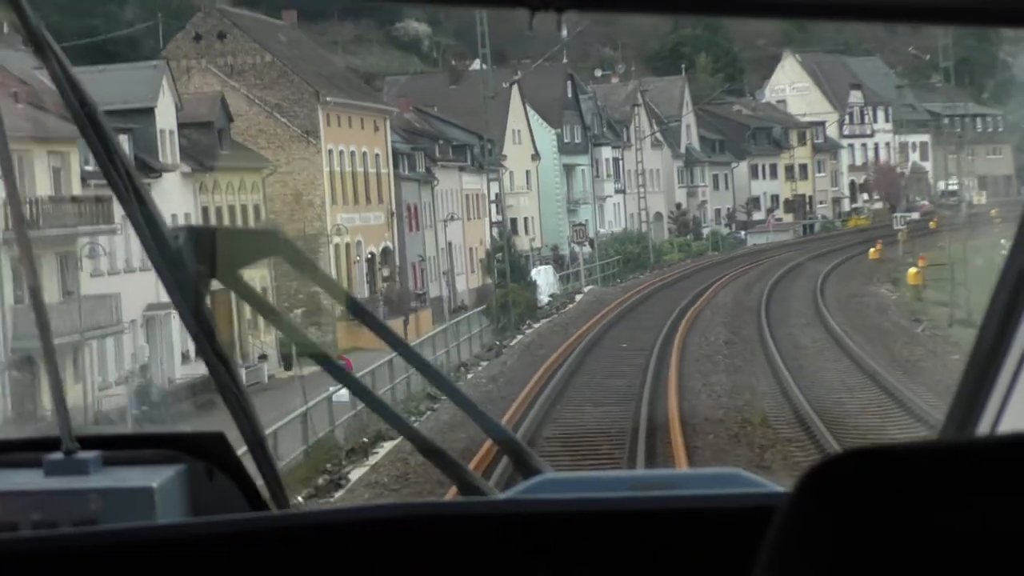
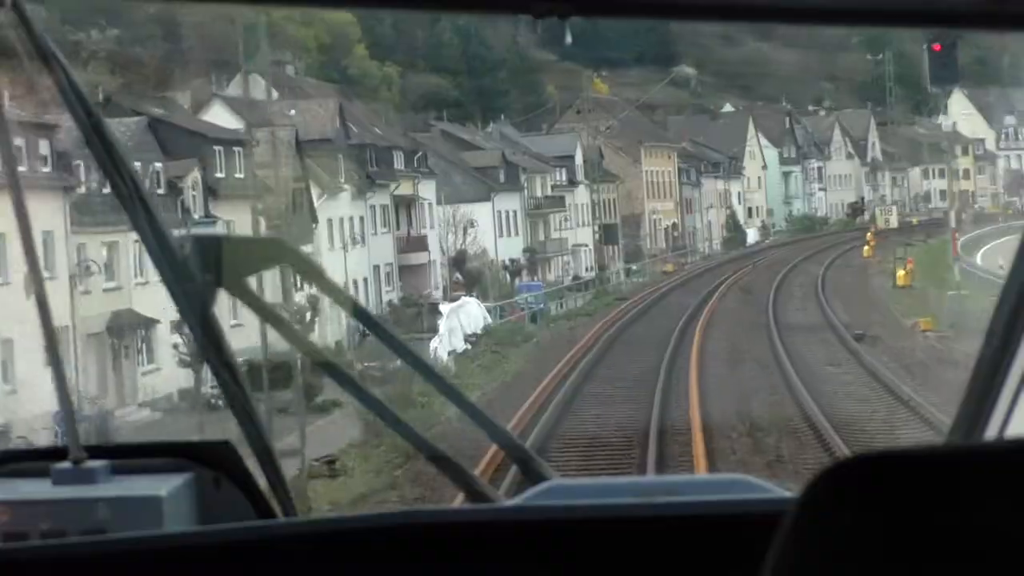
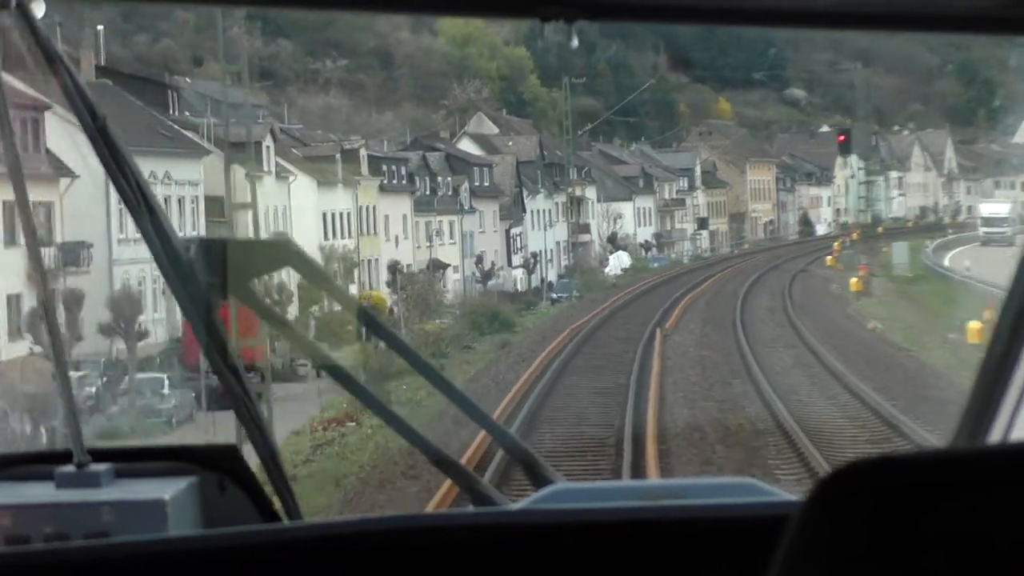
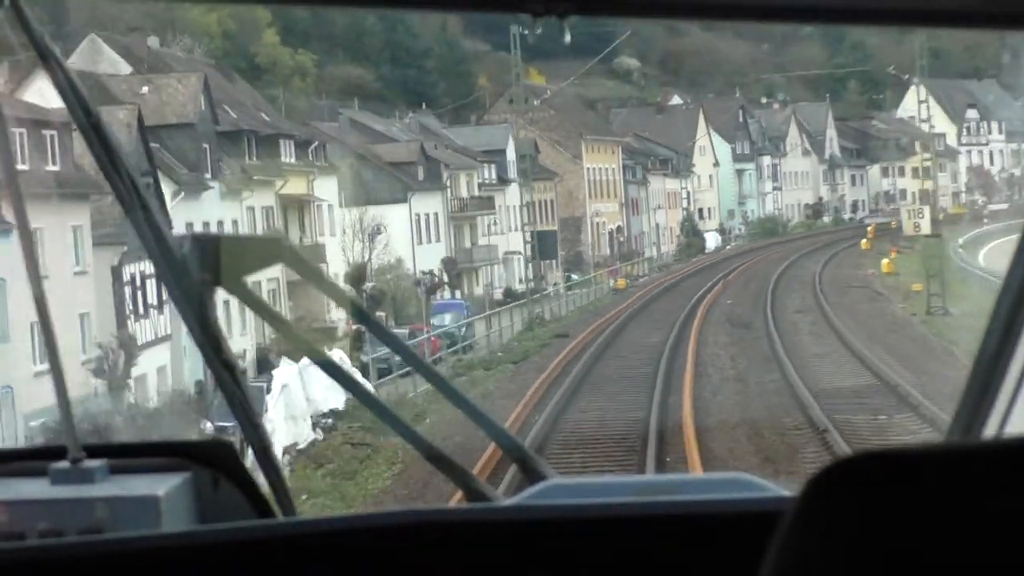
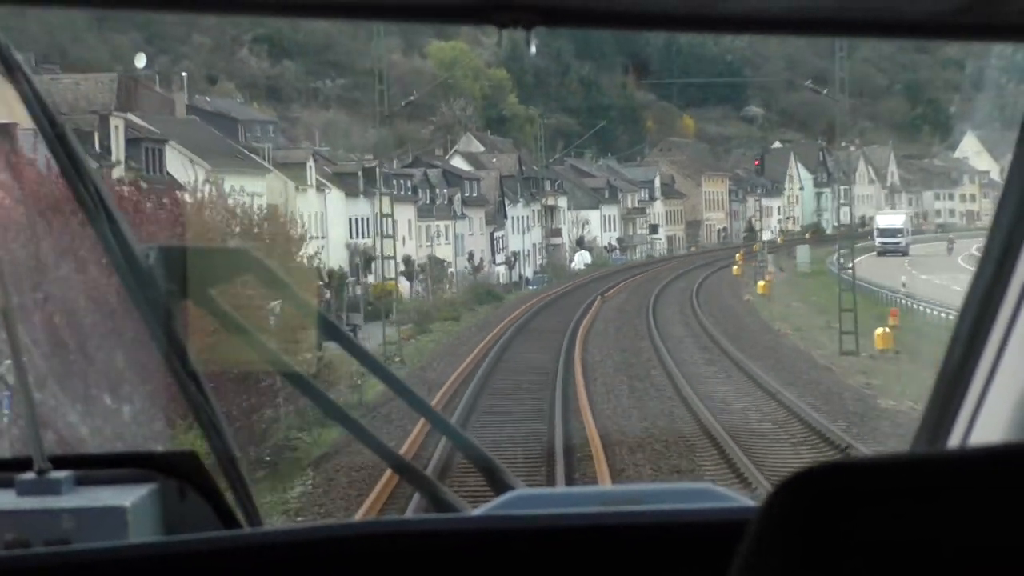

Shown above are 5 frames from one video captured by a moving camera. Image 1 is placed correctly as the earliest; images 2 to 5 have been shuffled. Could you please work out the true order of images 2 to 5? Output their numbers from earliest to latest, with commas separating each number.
4, 2, 3, 5
